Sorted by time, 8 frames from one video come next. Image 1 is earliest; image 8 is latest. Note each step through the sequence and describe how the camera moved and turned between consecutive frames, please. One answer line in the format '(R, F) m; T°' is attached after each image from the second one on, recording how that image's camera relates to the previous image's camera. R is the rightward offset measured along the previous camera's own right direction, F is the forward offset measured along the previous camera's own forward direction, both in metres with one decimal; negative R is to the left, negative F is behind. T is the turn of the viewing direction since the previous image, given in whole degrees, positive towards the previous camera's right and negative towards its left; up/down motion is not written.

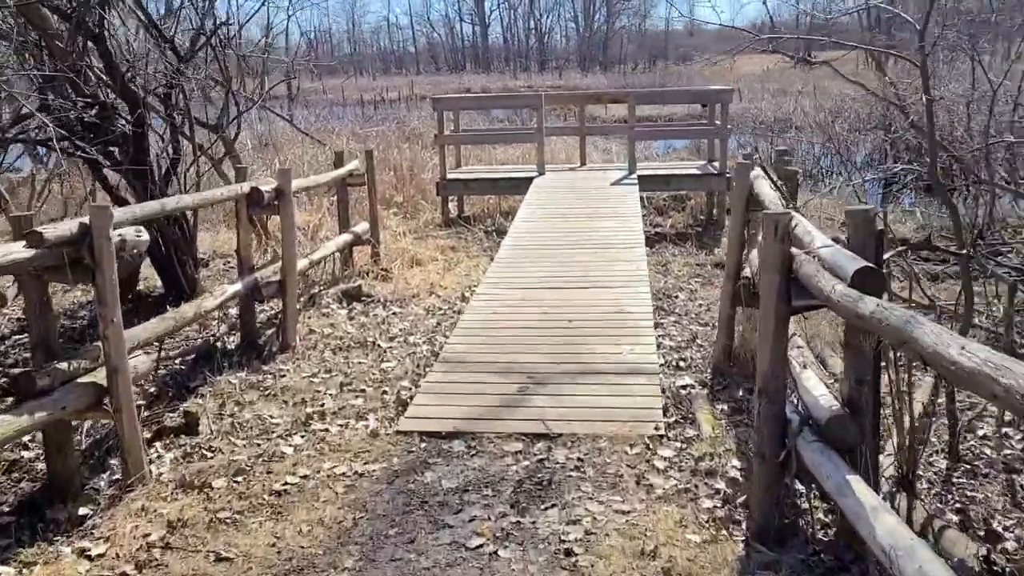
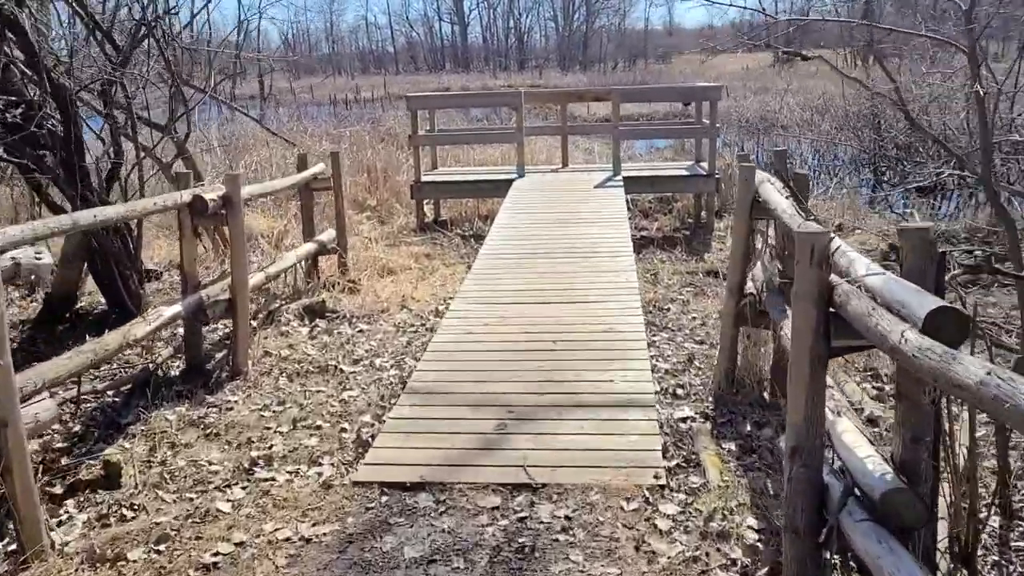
(0.0, +0.5) m; +1°
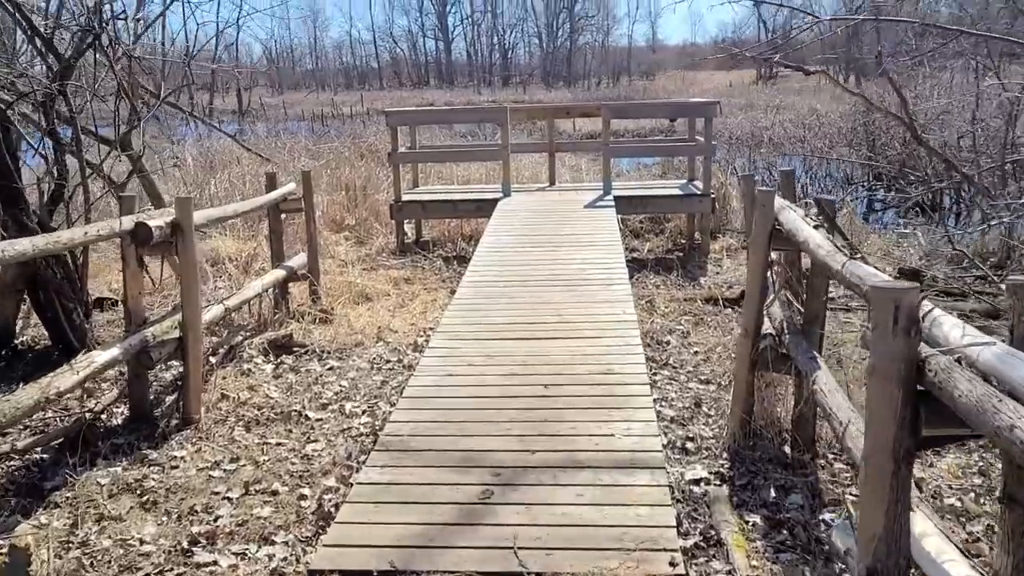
(0.0, +0.5) m; +1°
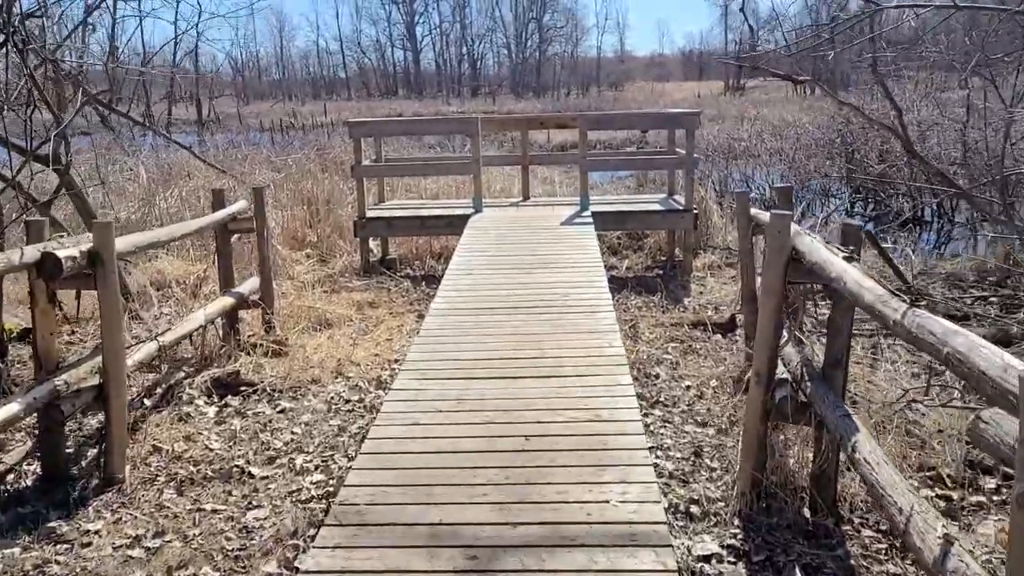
(0.0, +0.5) m; +2°
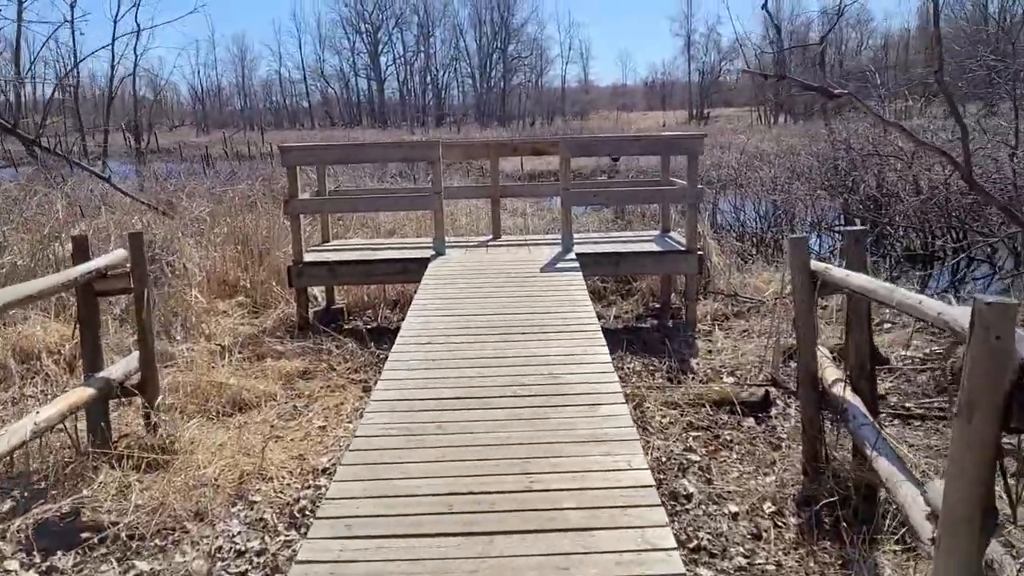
(0.0, +1.4) m; +2°
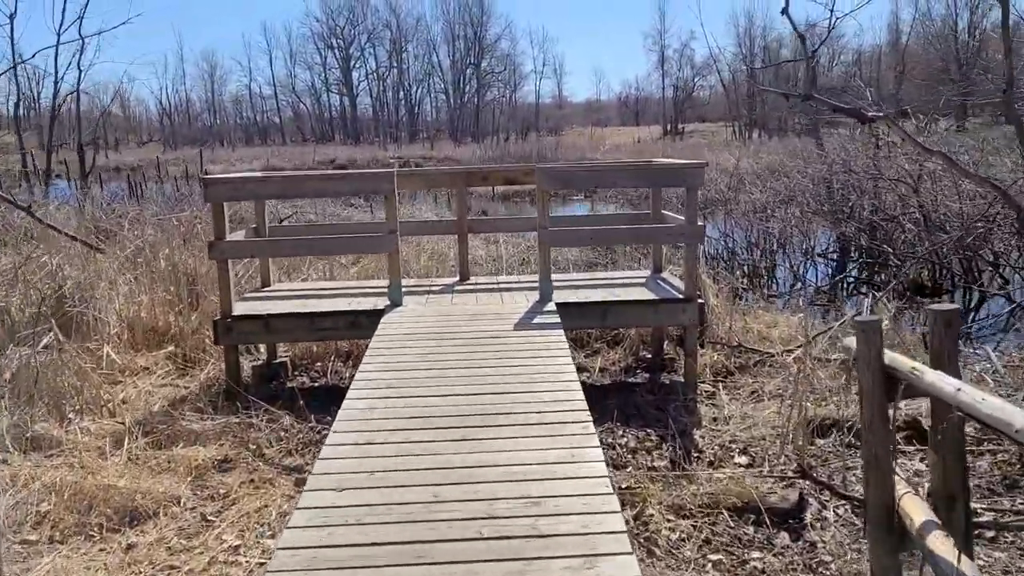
(0.0, +1.0) m; +2°
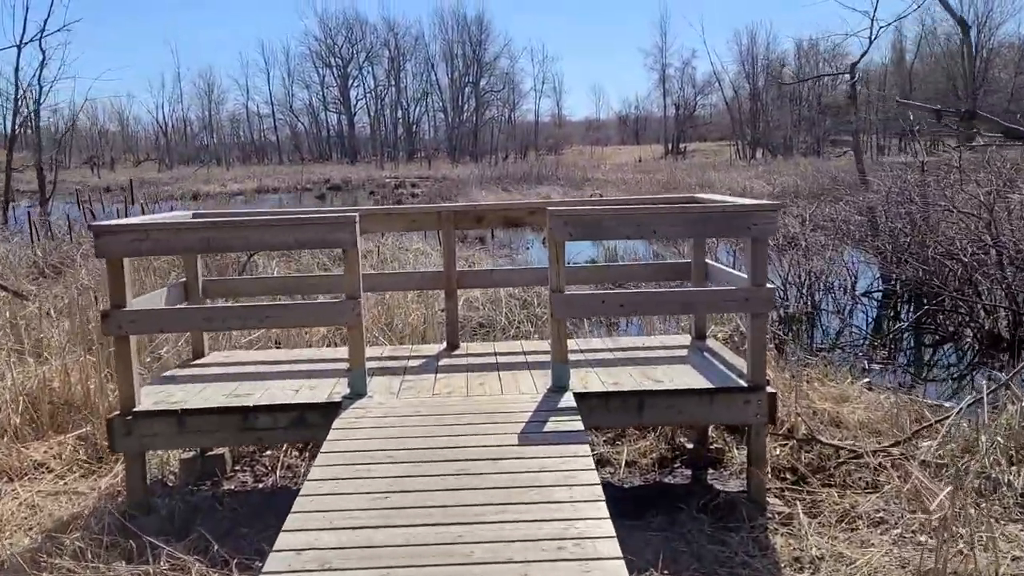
(0.0, +1.5) m; 0°
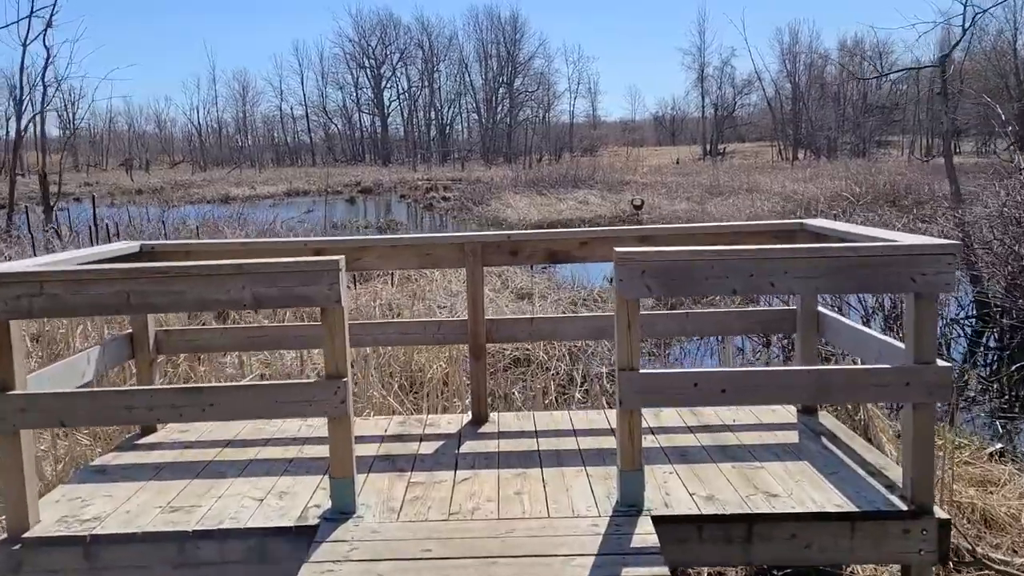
(-0.1, +1.3) m; -2°
